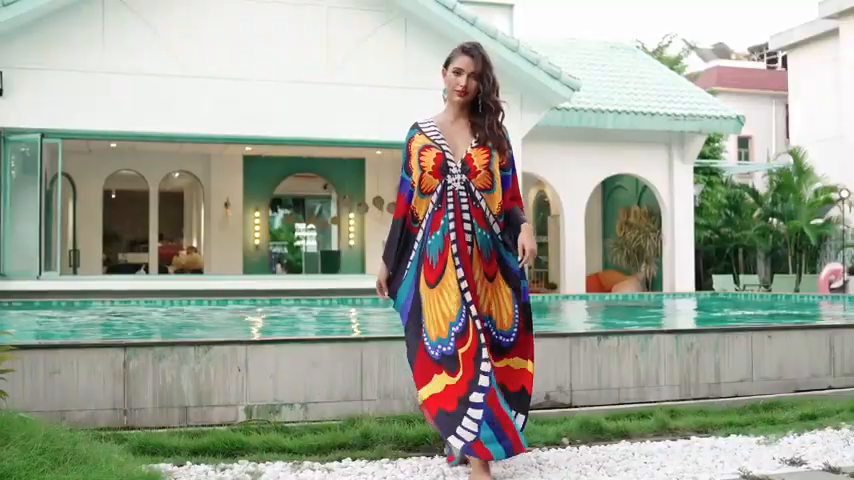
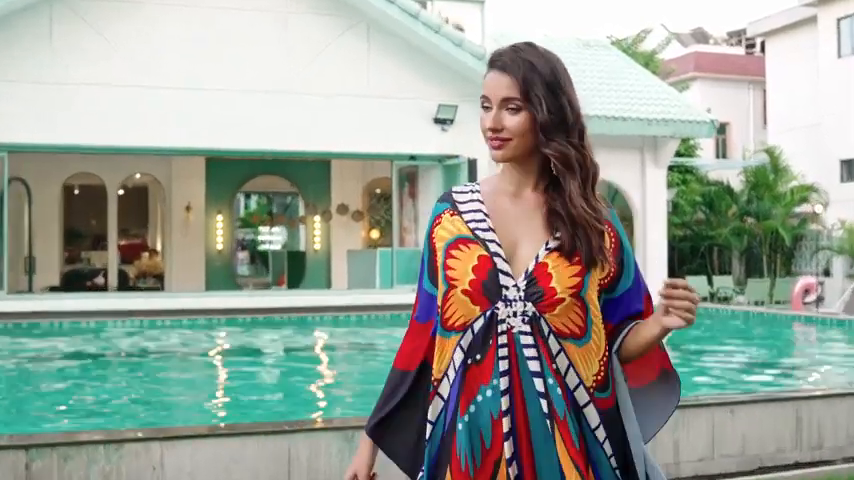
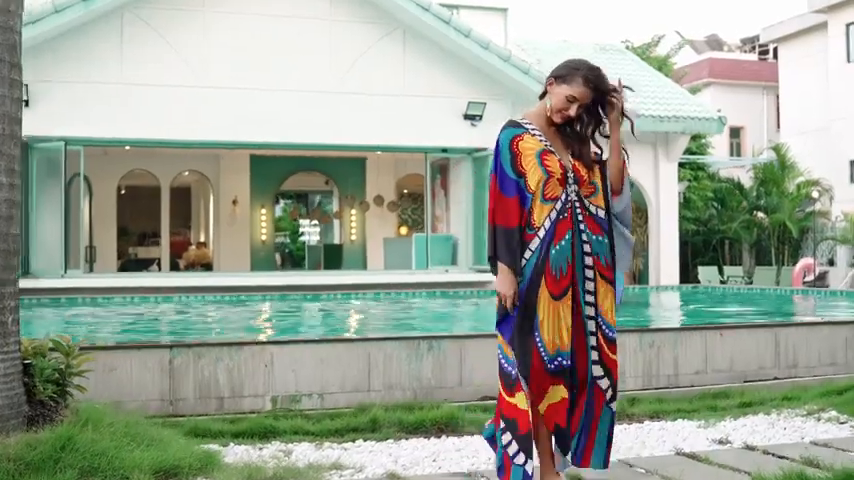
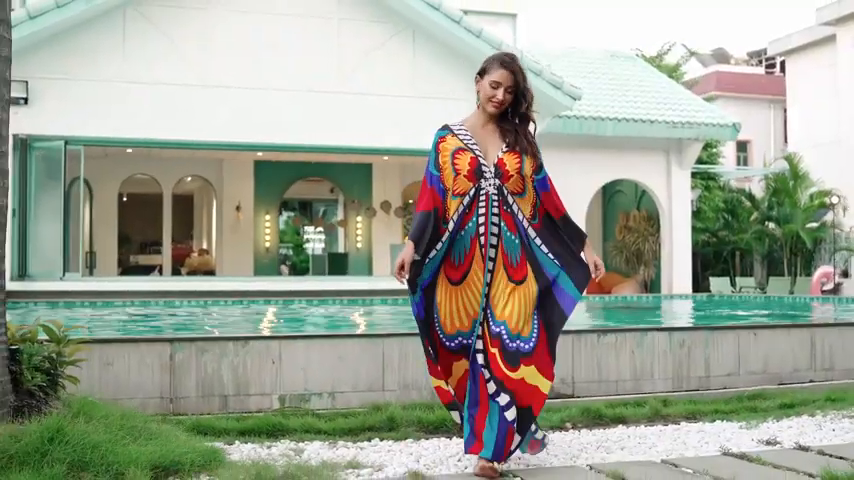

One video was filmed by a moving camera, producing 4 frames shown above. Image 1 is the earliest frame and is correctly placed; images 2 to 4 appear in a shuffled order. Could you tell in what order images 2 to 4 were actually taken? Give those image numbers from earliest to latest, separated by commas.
4, 3, 2
